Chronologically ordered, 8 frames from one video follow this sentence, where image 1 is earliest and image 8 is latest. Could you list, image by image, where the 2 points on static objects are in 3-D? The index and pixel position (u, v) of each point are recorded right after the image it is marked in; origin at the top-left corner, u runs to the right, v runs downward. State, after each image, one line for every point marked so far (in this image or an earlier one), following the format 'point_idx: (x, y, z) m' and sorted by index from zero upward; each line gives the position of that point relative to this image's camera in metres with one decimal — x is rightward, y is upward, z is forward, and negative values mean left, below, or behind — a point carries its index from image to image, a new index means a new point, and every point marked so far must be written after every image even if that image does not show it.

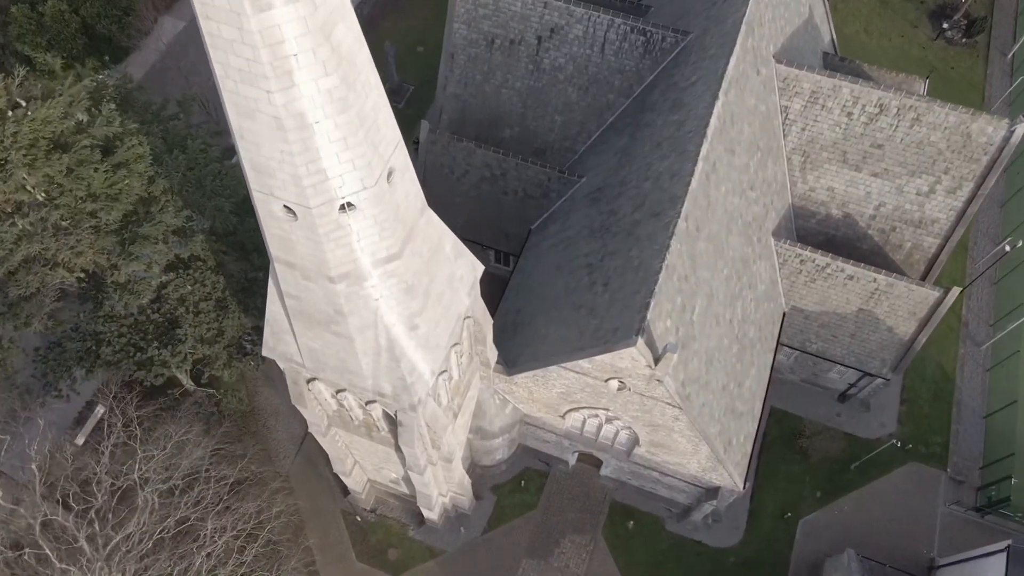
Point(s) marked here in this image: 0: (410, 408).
0: (-2.1, -2.6, +18.7) m
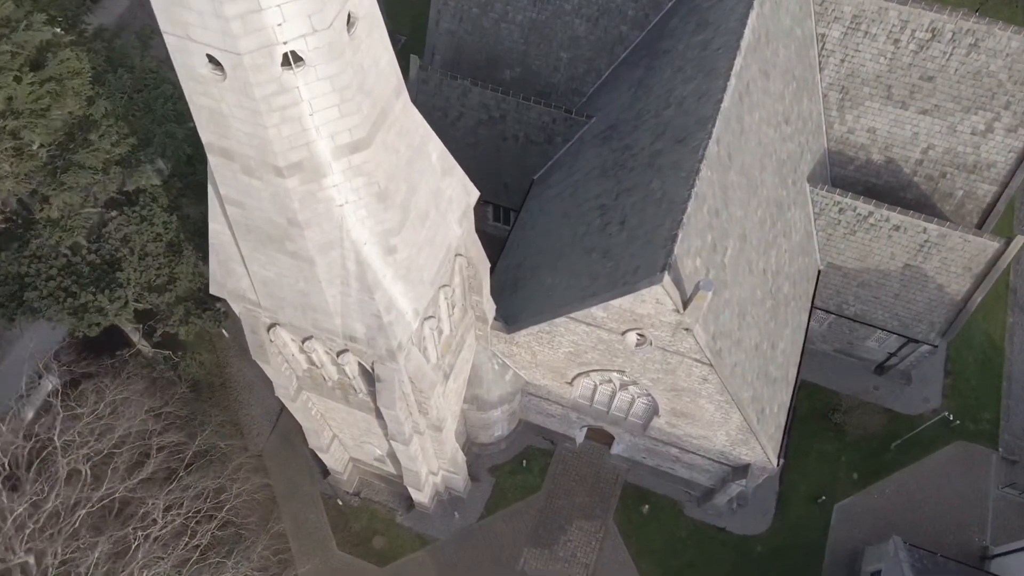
0: (-2.1, -1.2, +15.4) m
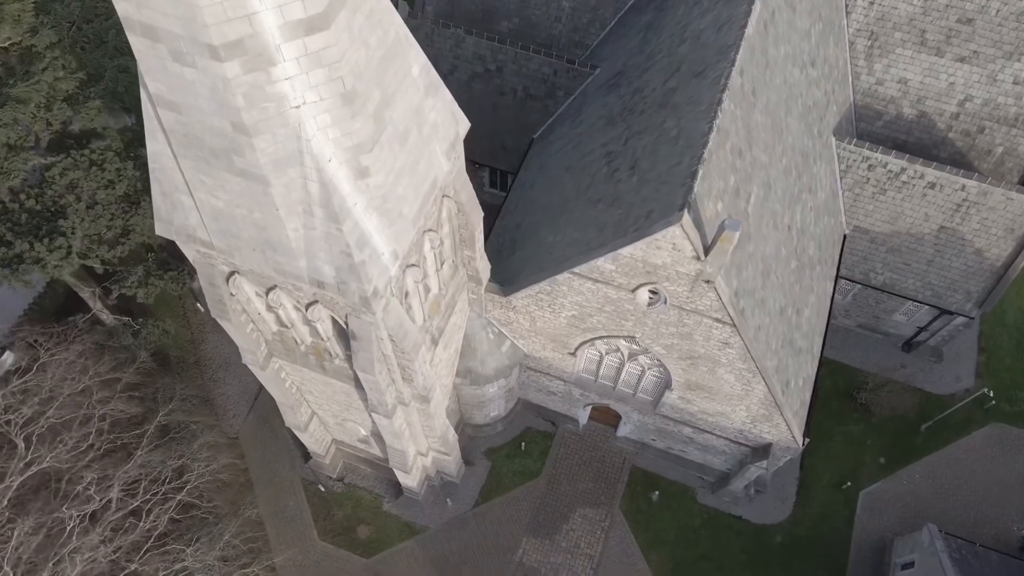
0: (-2.2, -0.3, +13.3) m
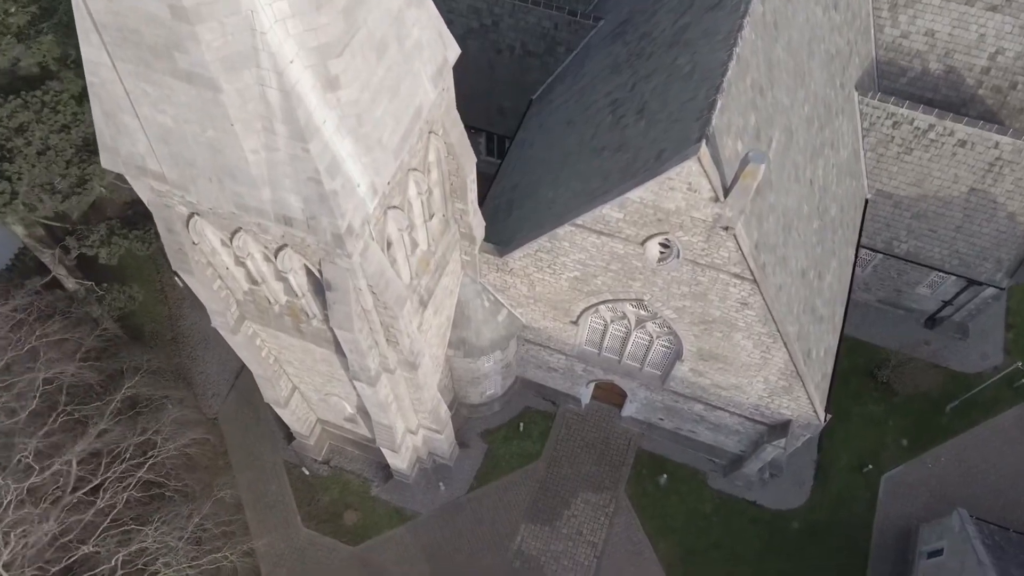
0: (-2.3, +0.5, +11.7) m
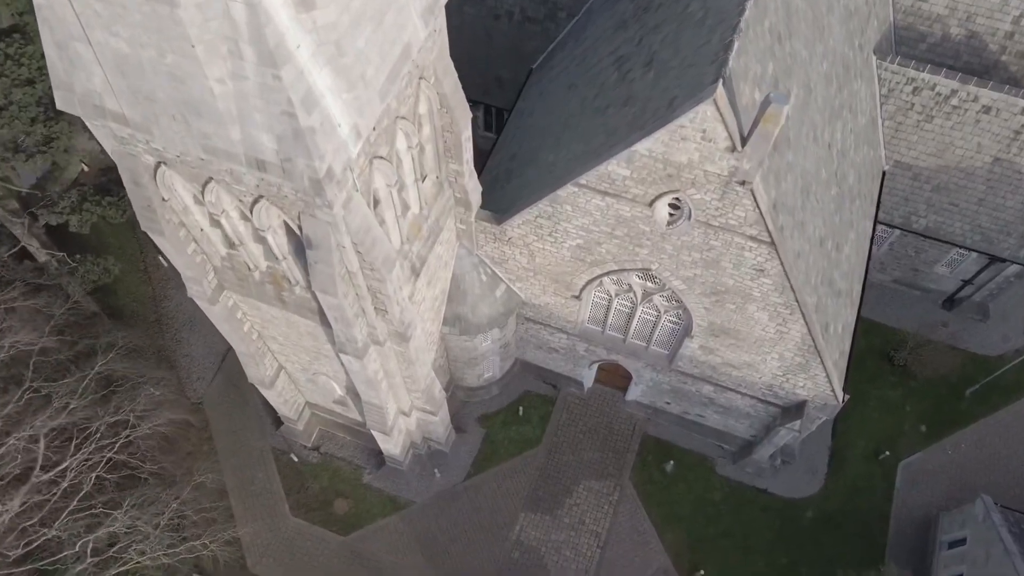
0: (-2.3, +1.0, +10.6) m
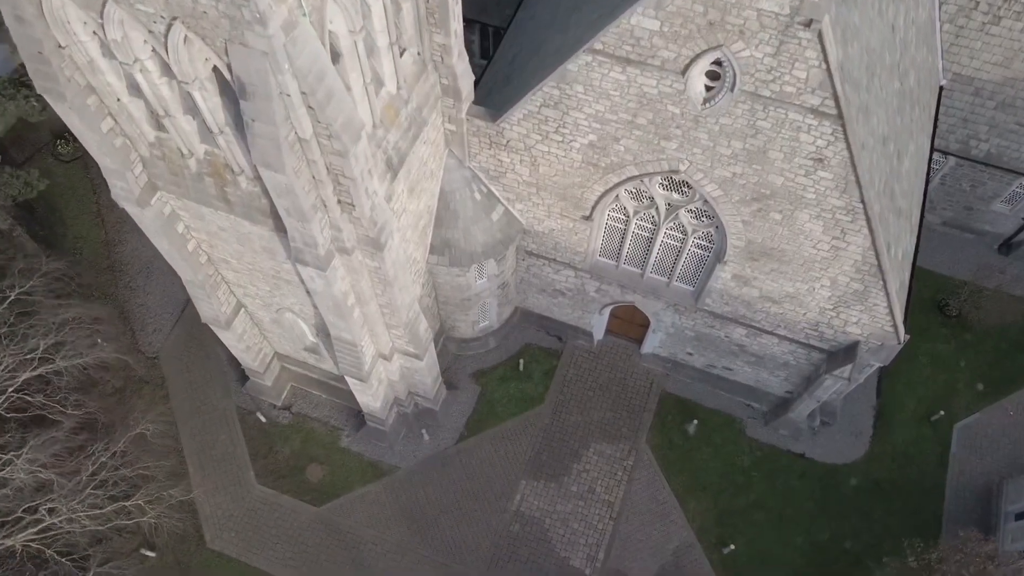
0: (-2.3, +2.4, +7.8) m
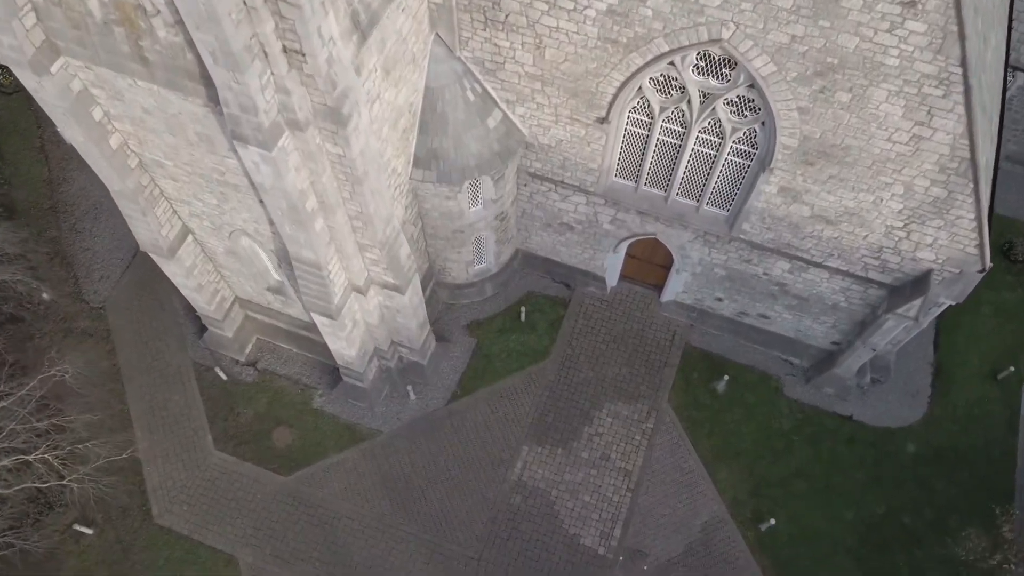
0: (-2.3, +3.6, +5.2) m
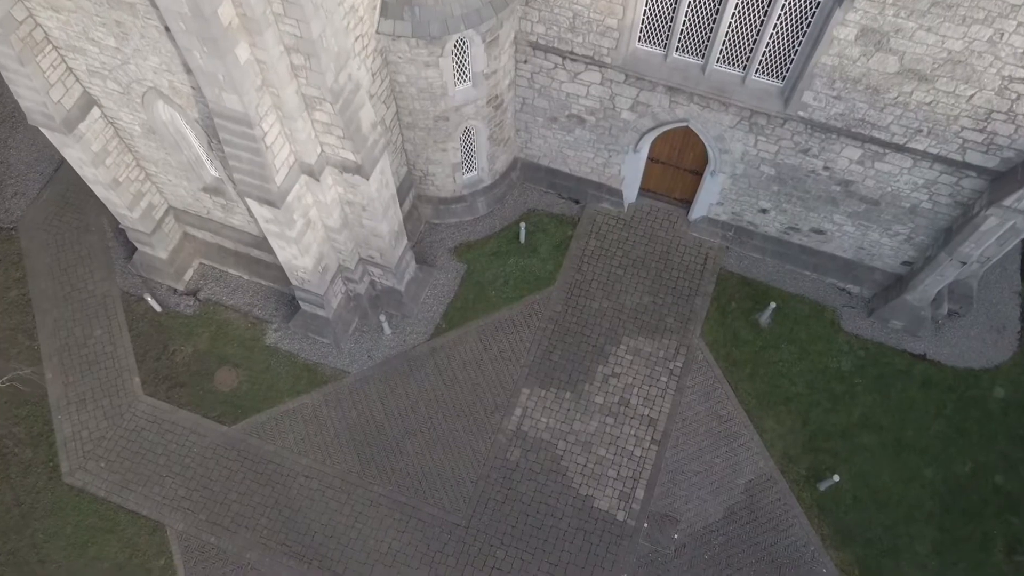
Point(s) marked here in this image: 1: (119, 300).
0: (-2.4, +4.9, +2.2) m
1: (-6.0, -0.2, +13.5) m
